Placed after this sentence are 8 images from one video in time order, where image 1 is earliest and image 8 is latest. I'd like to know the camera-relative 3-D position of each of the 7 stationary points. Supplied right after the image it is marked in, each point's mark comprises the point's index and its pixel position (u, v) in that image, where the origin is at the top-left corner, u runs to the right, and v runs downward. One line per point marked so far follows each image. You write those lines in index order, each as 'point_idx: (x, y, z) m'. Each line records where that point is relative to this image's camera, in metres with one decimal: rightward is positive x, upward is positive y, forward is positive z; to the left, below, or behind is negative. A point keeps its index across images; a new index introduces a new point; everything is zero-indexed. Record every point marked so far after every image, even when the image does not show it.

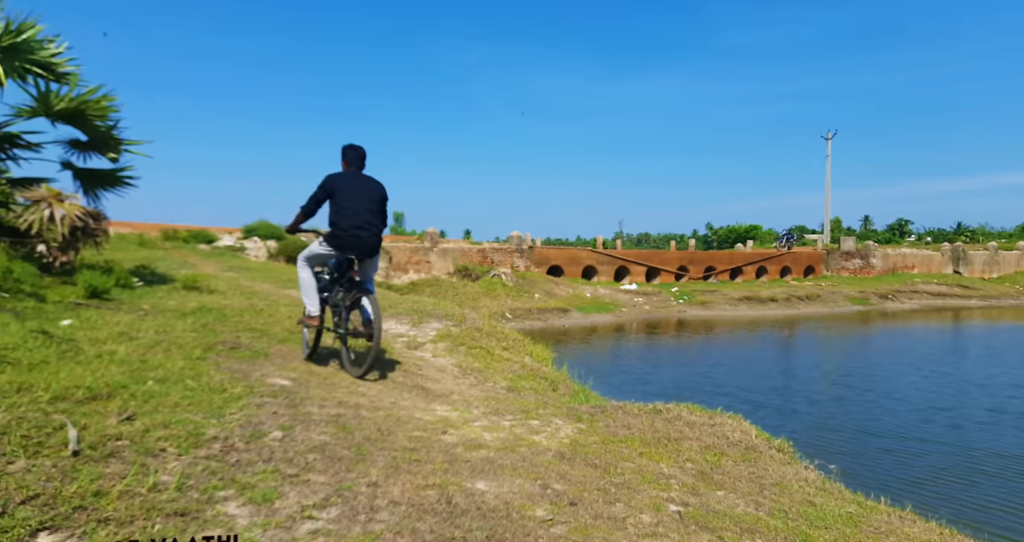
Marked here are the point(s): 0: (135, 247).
0: (-9.0, +0.6, +15.0) m
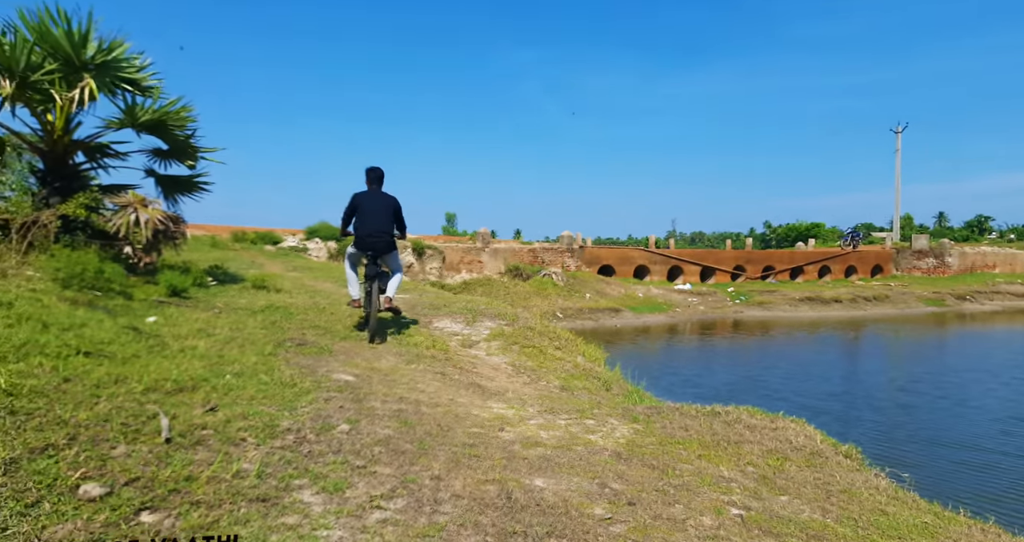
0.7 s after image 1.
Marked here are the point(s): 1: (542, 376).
0: (-7.7, +0.6, +15.7) m
1: (+0.3, -1.1, +6.2) m
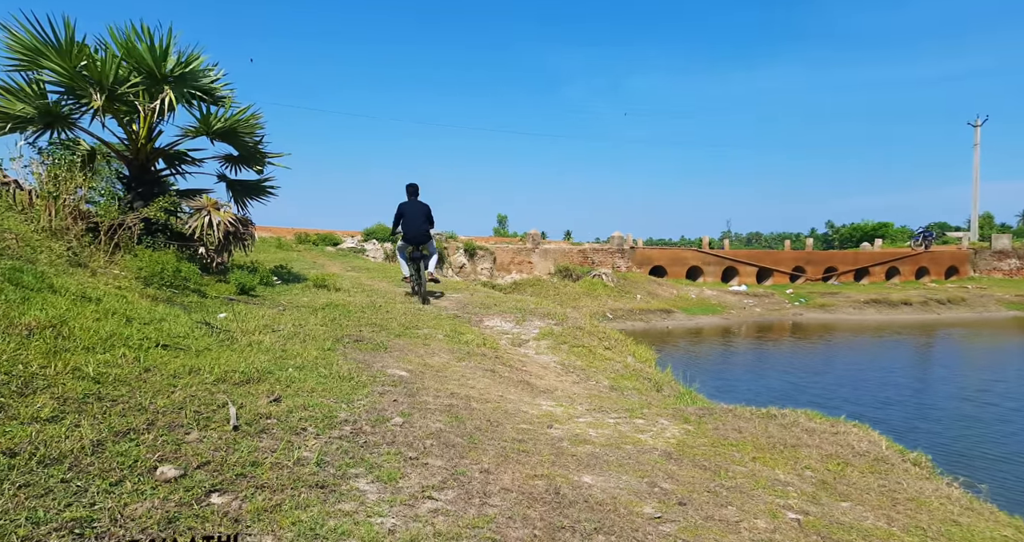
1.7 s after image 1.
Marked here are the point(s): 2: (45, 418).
0: (-6.4, +0.6, +16.3) m
1: (+0.8, -1.1, +6.2) m
2: (-1.7, -0.5, +2.2) m
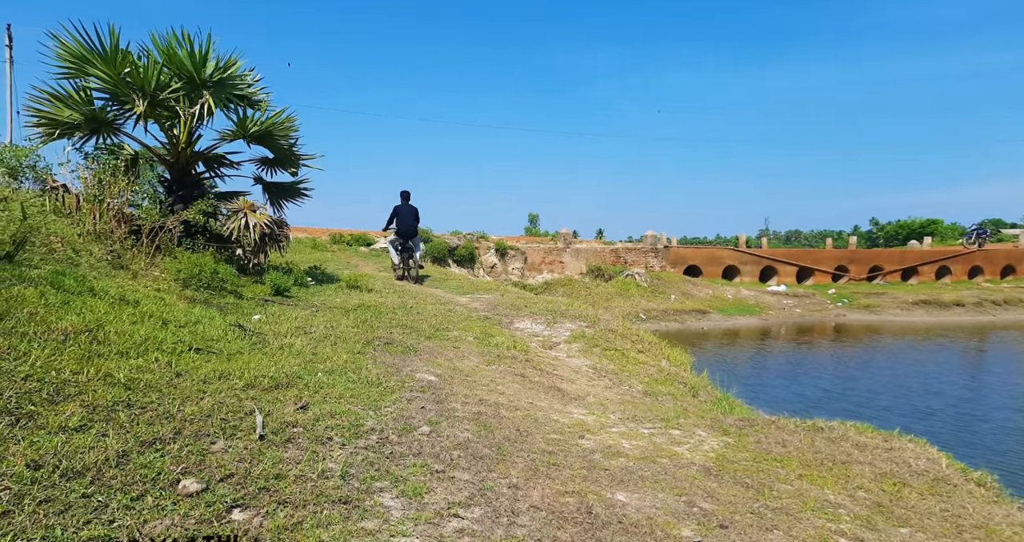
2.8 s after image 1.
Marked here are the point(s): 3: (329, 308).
0: (-5.5, +0.6, +16.6) m
1: (+1.1, -1.1, +6.1) m
2: (-1.6, -0.6, +2.2) m
3: (-2.4, -0.5, +8.0) m
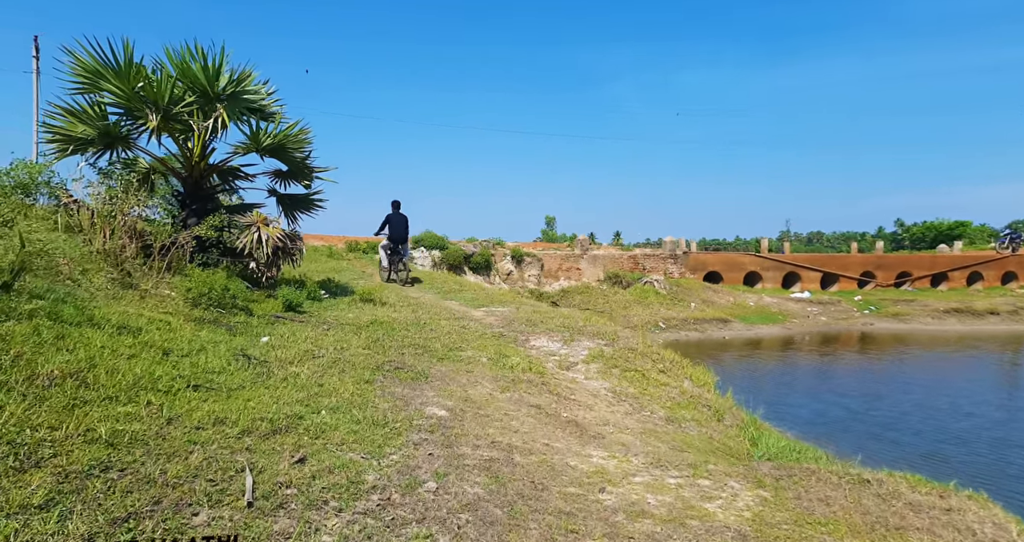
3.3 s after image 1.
0: (-5.1, +0.4, +16.5) m
1: (+1.3, -1.3, +5.8) m
2: (-1.6, -0.8, +2.0) m
3: (-2.2, -0.7, +7.8) m
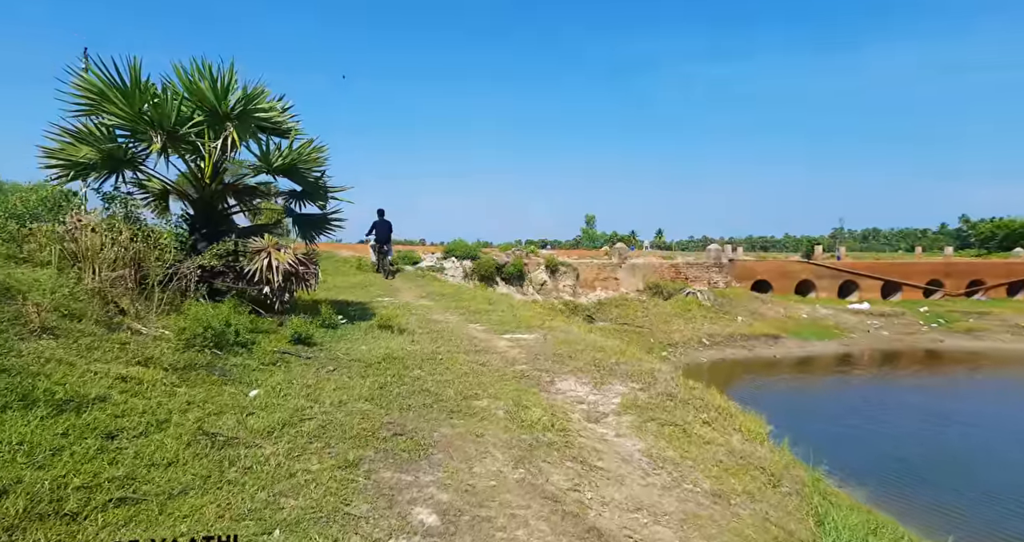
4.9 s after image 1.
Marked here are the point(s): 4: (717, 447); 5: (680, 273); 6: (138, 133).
0: (-4.2, 0.0, +16.0) m
1: (+1.4, -1.7, +4.9) m
2: (-1.7, -1.2, +1.3) m
3: (-1.9, -1.1, +7.2) m
4: (+1.9, -1.6, +5.7) m
5: (+5.2, 0.0, +18.8) m
6: (-5.2, +1.9, +8.5) m
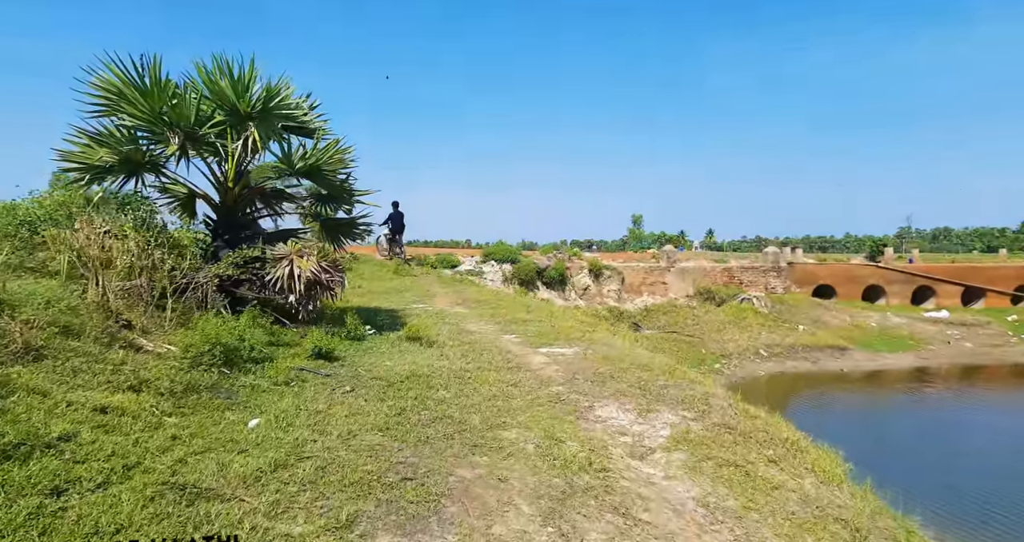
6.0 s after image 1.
0: (-3.2, -0.1, +15.5) m
1: (+1.6, -1.8, +4.1) m
2: (-1.7, -1.3, +0.7) m
3: (-1.6, -1.2, +6.6) m
4: (+2.2, -1.7, +4.8) m
5: (+6.4, -0.2, +17.6) m
6: (-4.8, +1.8, +8.1) m
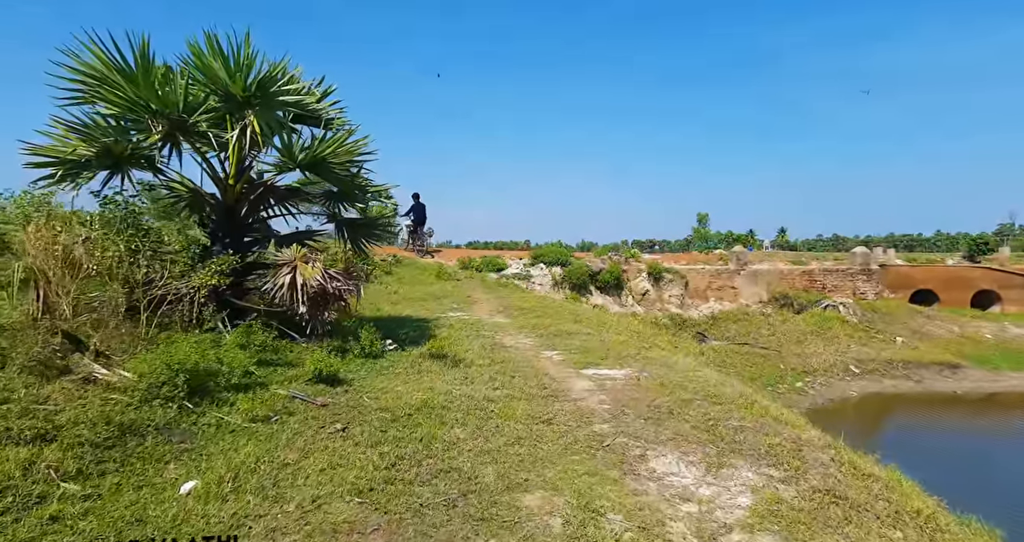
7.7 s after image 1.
0: (-2.0, -0.2, +14.4) m
1: (+1.6, -1.8, +2.6) m
2: (-2.0, -1.4, -0.4) m
3: (-1.3, -1.3, +5.4) m
4: (+2.3, -1.8, +3.2) m
5: (+7.7, -0.2, +15.5) m
6: (-4.3, +1.7, +7.2) m
